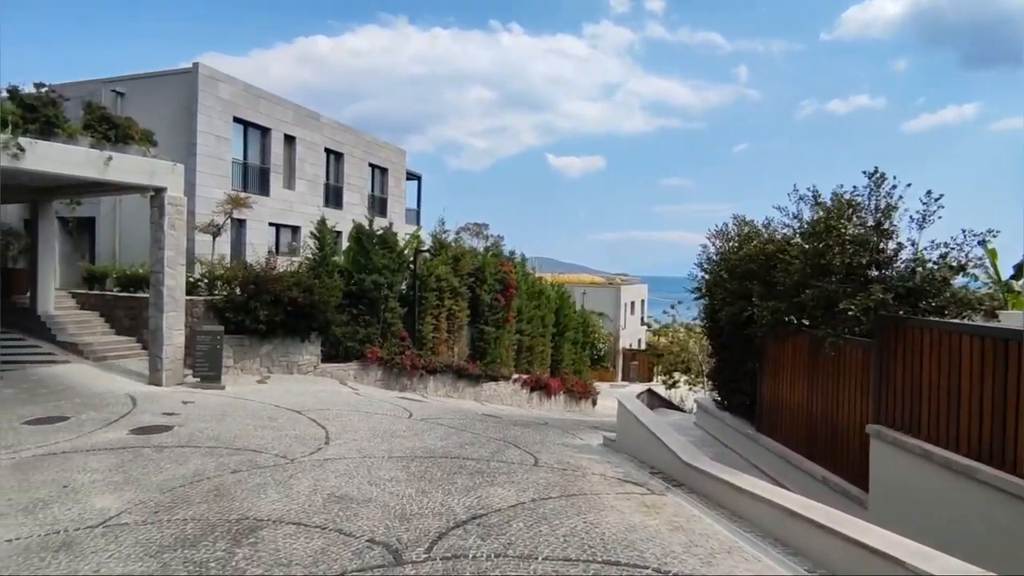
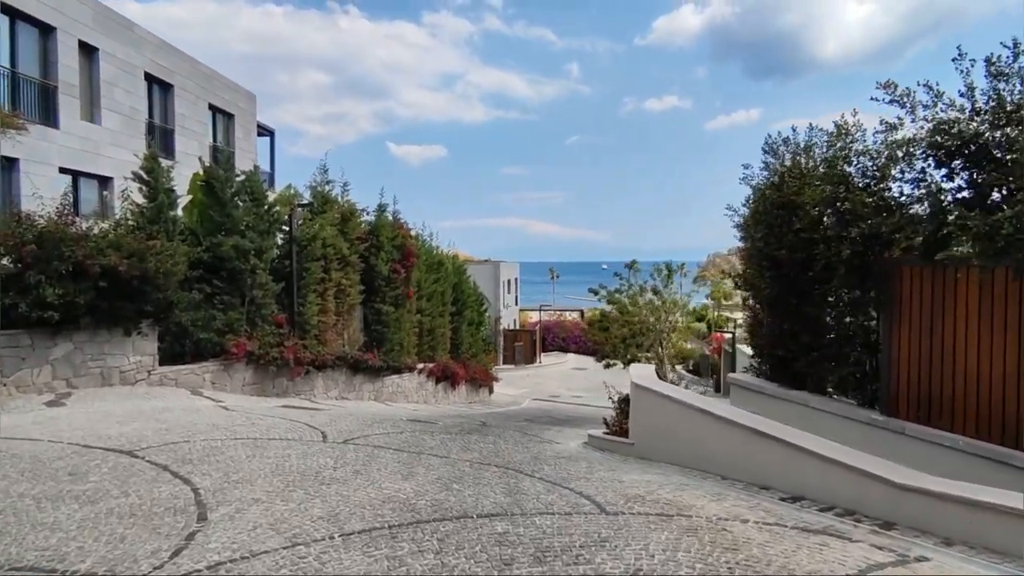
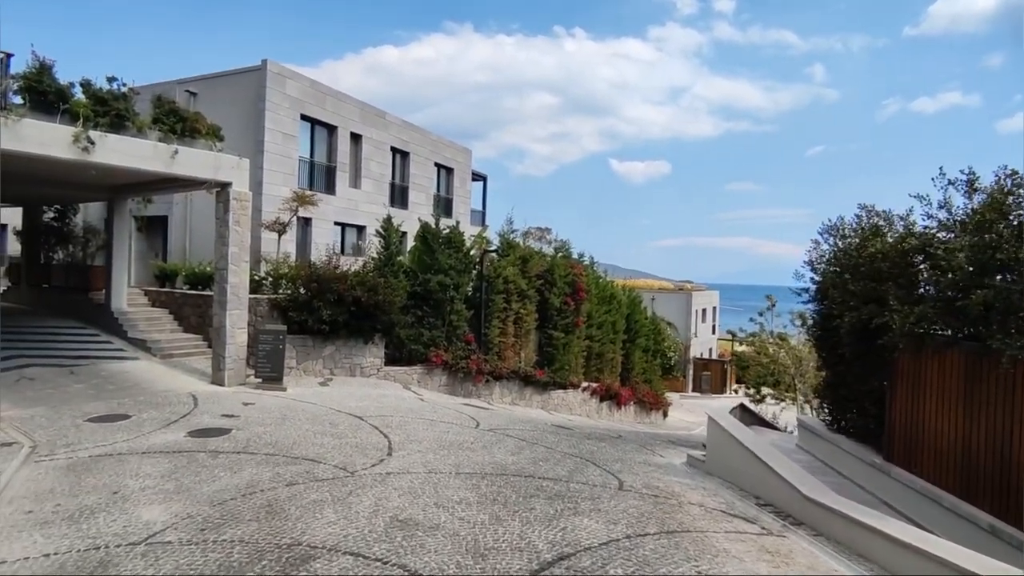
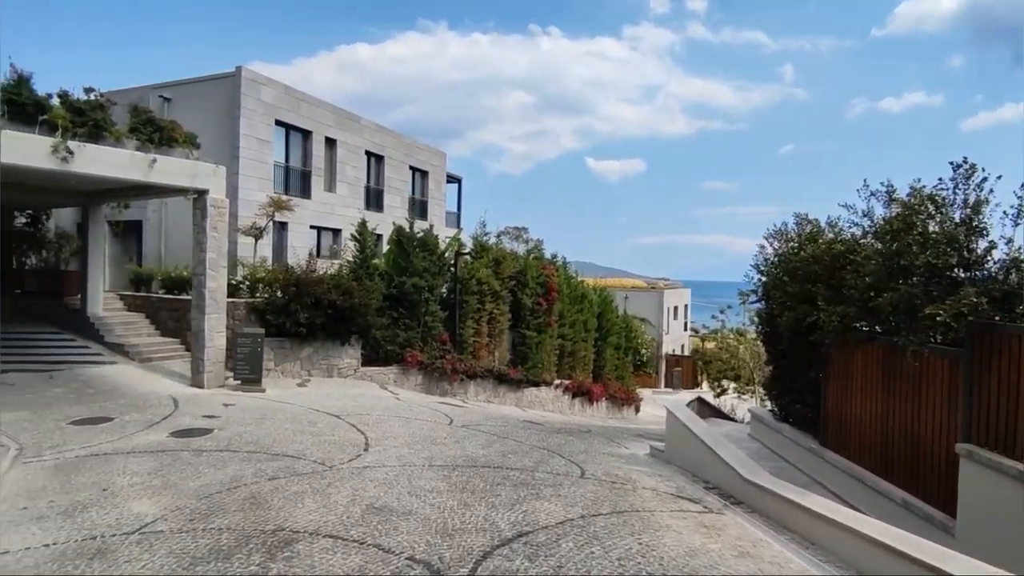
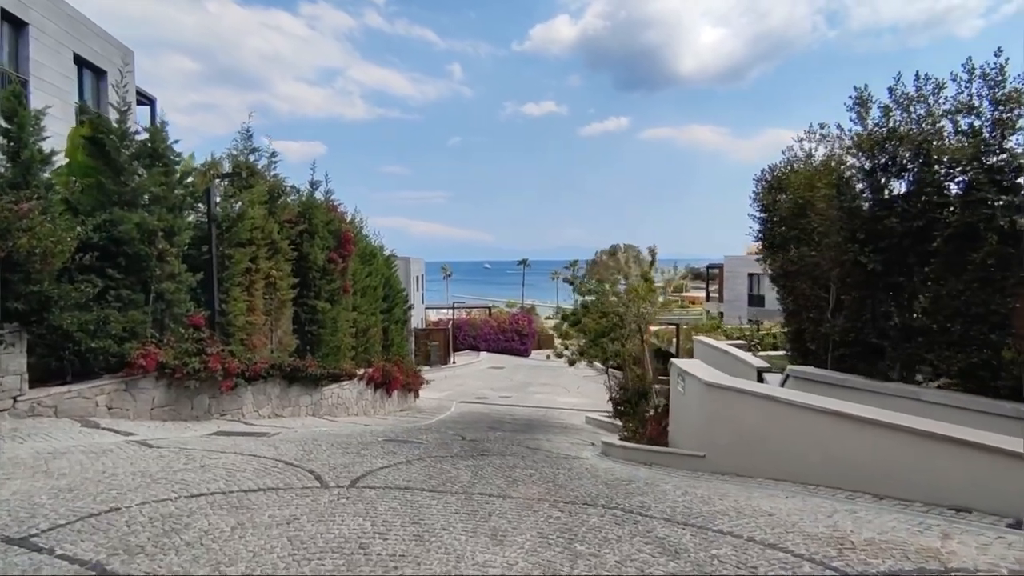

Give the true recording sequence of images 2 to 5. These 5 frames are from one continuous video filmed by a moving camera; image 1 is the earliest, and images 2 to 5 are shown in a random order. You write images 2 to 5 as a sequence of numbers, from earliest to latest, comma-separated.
4, 3, 2, 5
